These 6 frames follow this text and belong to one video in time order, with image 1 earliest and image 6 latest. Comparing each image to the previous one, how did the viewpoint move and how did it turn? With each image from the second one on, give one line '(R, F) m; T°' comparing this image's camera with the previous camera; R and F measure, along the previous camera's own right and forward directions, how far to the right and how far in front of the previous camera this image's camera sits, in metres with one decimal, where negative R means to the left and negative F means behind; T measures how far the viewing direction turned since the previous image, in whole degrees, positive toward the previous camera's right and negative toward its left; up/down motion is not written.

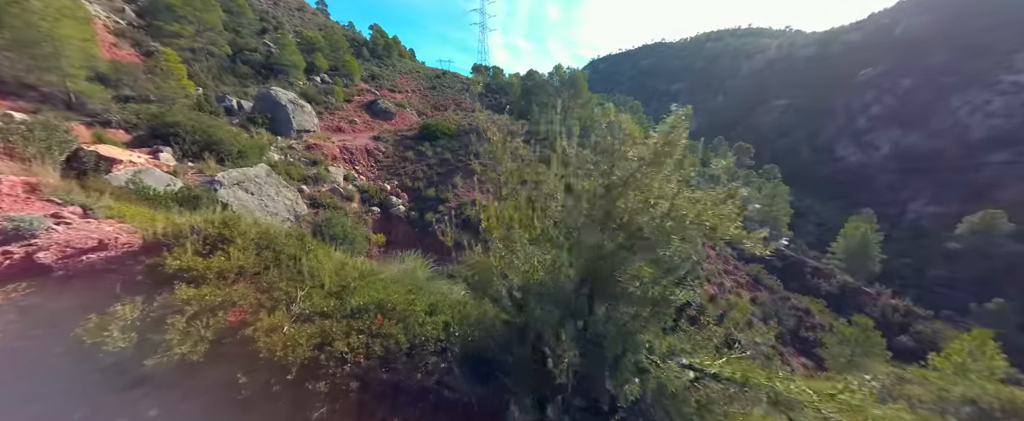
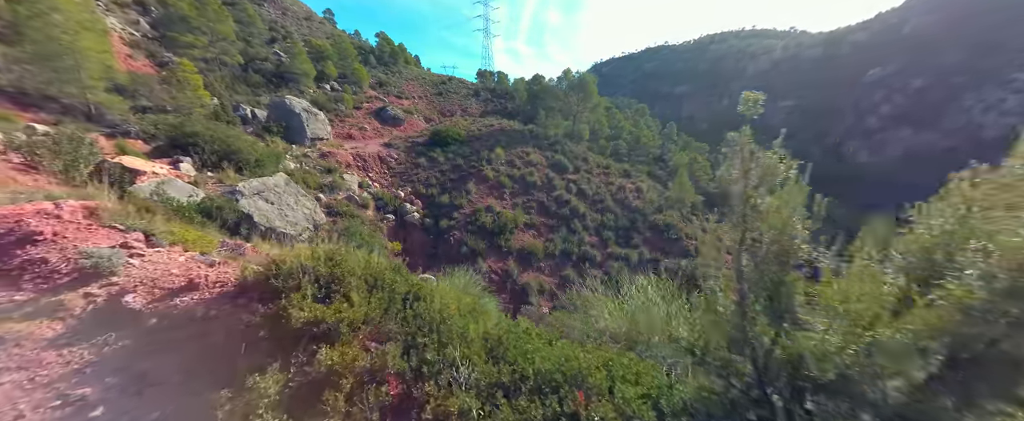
(-0.6, +0.2) m; -1°
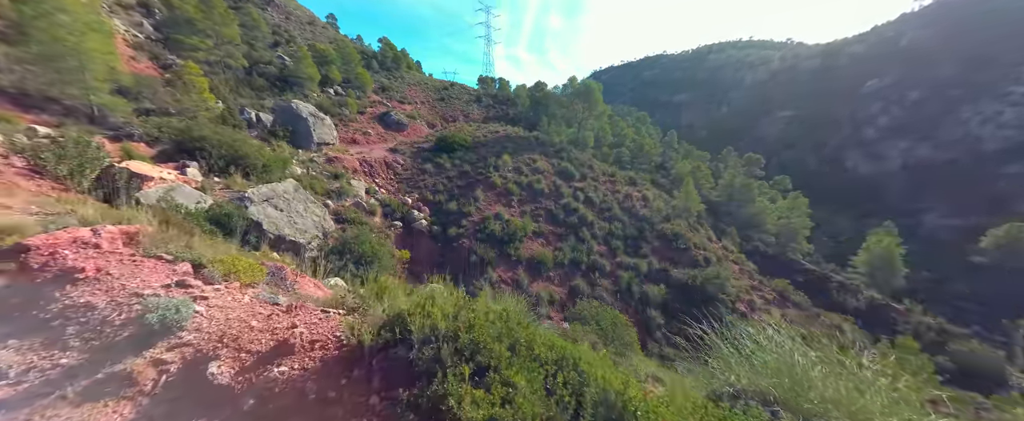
(-0.6, +0.3) m; 0°
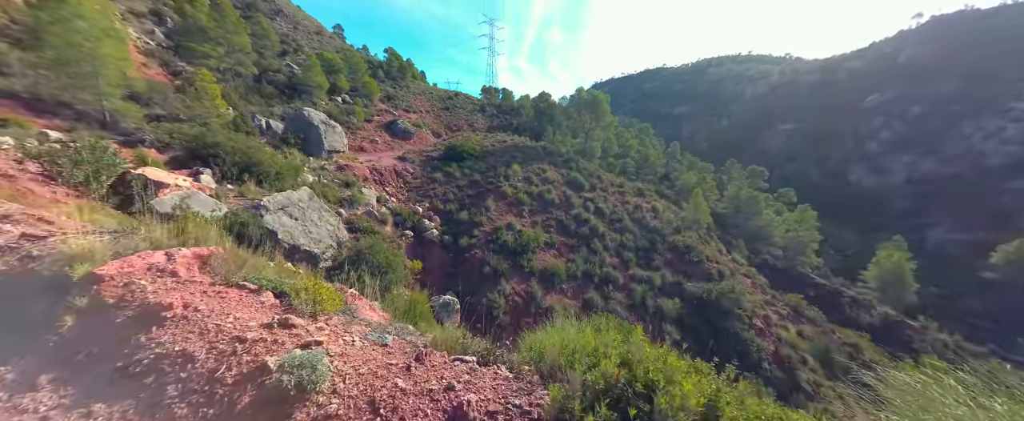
(-0.7, +0.3) m; 0°
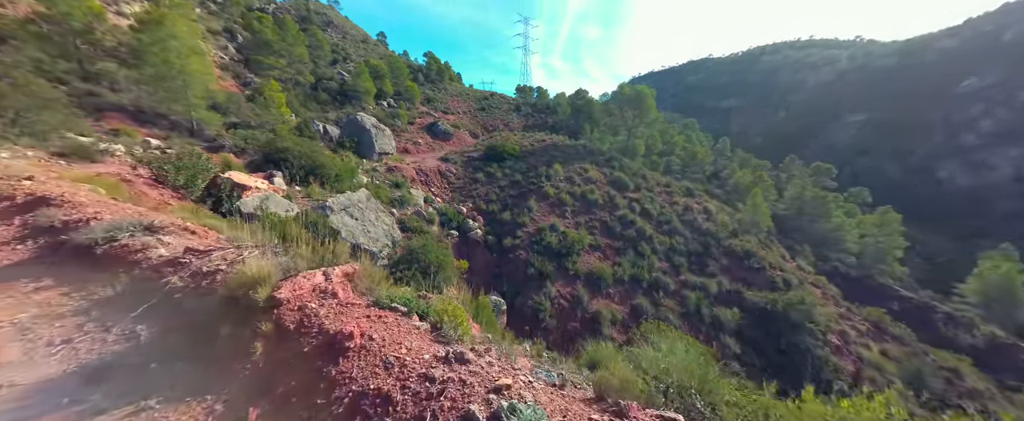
(-0.6, +0.1) m; -6°
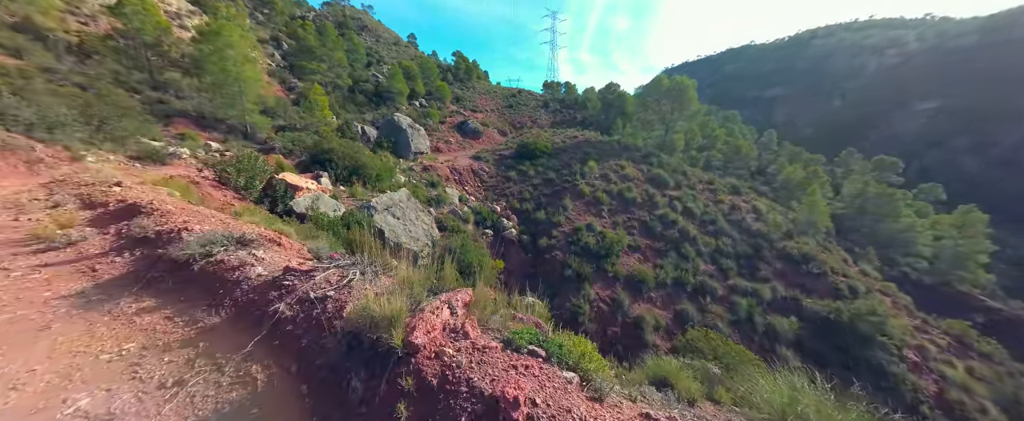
(-0.5, +0.3) m; -5°
